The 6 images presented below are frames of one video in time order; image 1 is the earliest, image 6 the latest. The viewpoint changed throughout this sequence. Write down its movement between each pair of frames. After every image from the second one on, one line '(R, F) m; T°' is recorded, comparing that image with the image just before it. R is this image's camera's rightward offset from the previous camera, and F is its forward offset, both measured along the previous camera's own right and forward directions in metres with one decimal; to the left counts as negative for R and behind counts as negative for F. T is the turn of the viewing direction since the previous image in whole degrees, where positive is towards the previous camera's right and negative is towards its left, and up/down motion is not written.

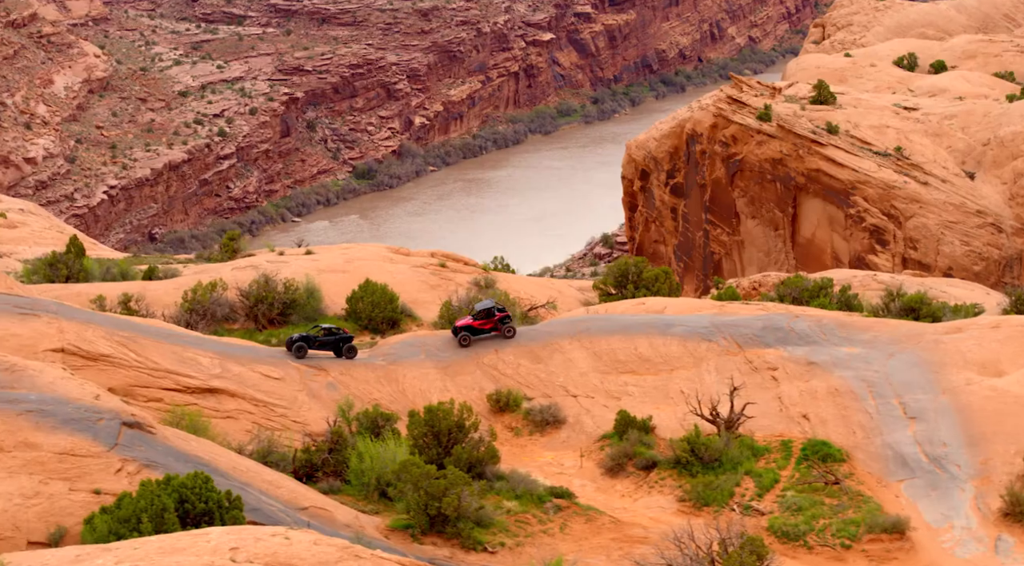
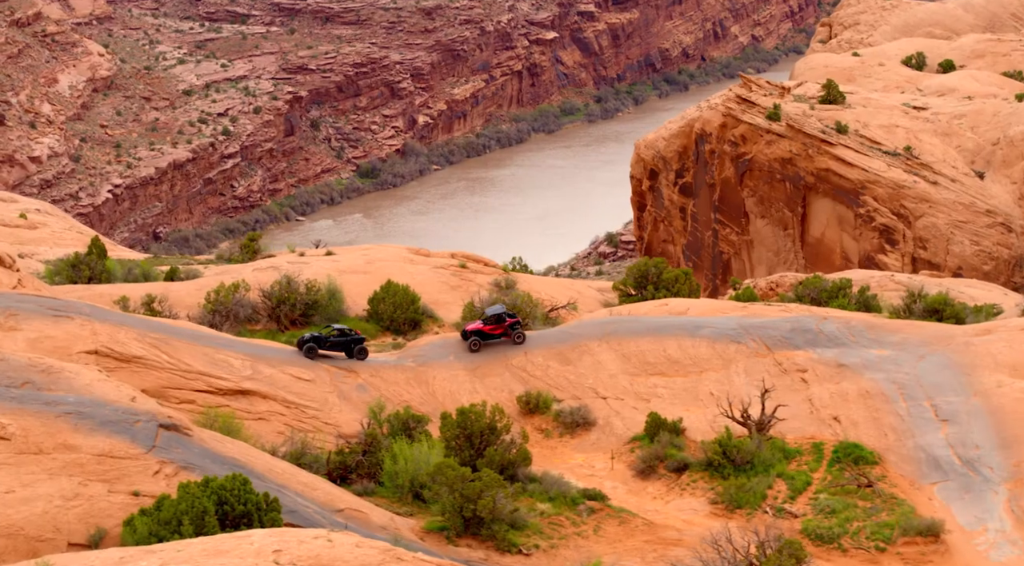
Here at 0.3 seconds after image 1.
(-0.2, 0.0) m; -1°
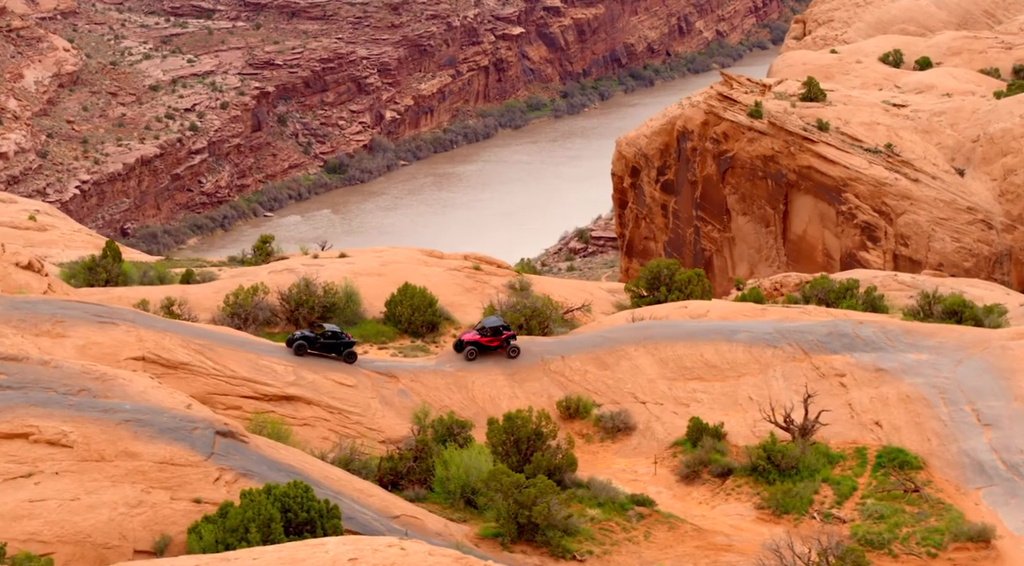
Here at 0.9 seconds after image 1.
(-0.4, -0.1) m; 0°
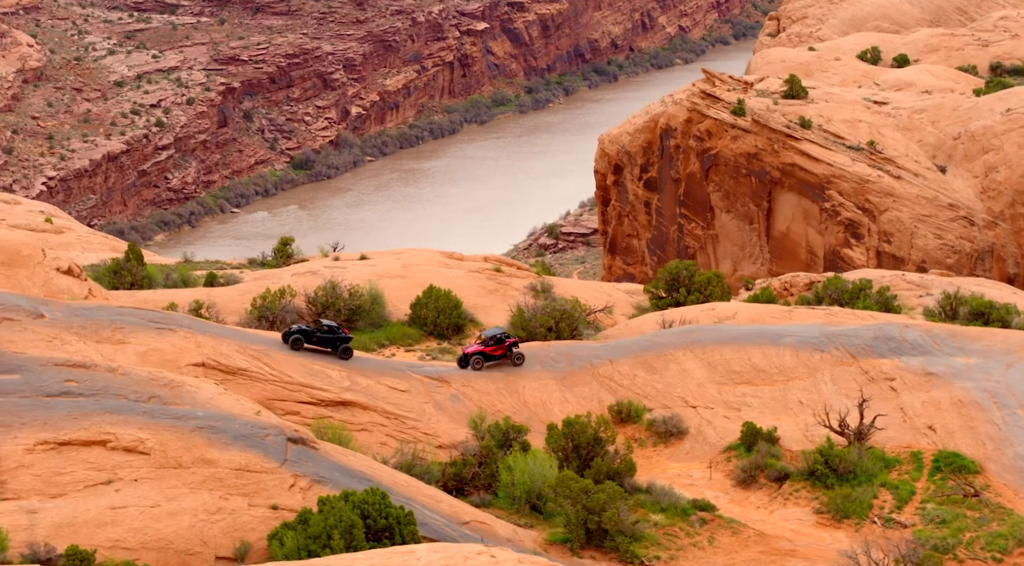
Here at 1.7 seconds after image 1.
(-0.5, -0.1) m; 0°
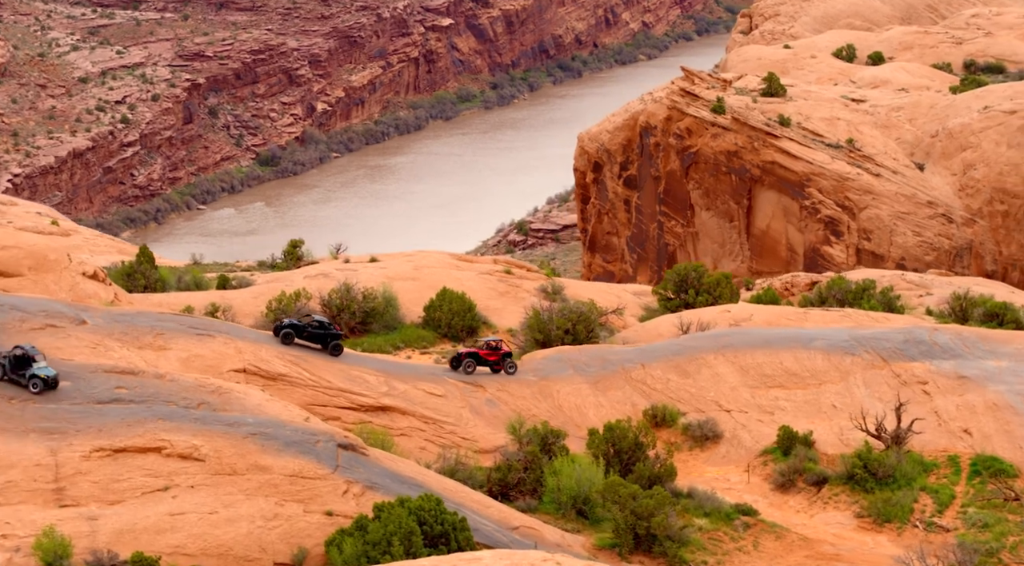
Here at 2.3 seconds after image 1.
(-0.4, -0.1) m; 0°
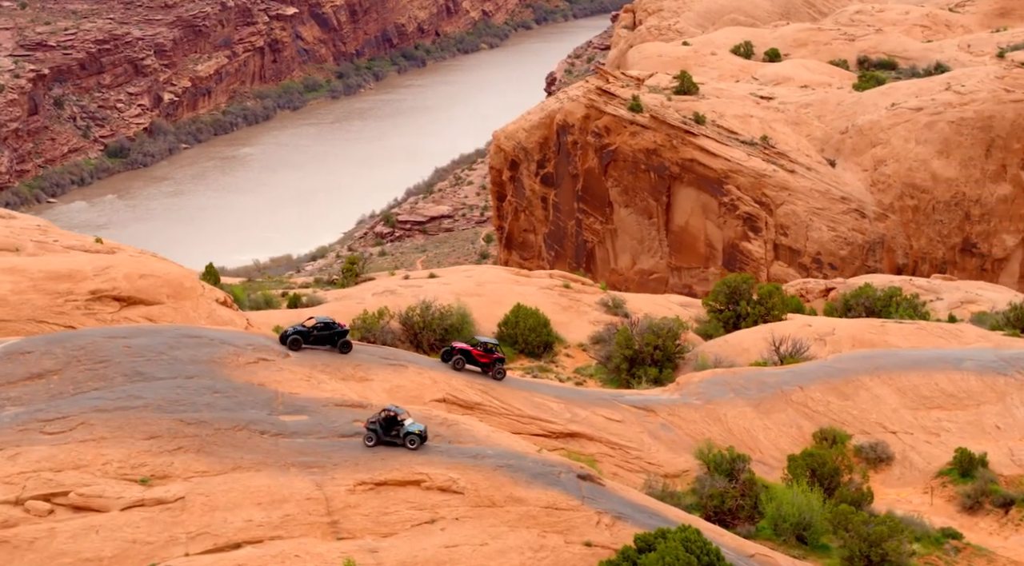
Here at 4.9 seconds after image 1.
(-2.0, -0.5) m; -1°
